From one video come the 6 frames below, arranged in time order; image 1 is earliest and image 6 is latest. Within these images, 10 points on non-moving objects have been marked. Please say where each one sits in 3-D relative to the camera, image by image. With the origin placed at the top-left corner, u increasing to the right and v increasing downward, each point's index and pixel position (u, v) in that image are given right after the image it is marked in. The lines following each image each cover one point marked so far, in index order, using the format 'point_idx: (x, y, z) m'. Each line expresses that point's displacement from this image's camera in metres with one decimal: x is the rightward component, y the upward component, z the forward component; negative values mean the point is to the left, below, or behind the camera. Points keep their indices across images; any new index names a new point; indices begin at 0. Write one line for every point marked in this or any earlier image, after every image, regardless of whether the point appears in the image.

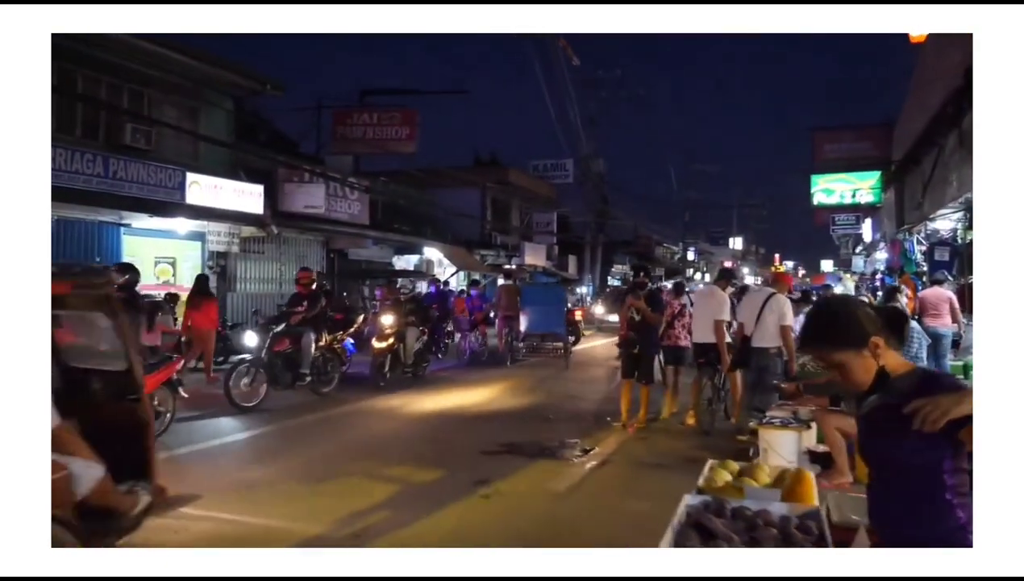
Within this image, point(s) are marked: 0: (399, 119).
0: (-2.6, +3.9, +17.4) m
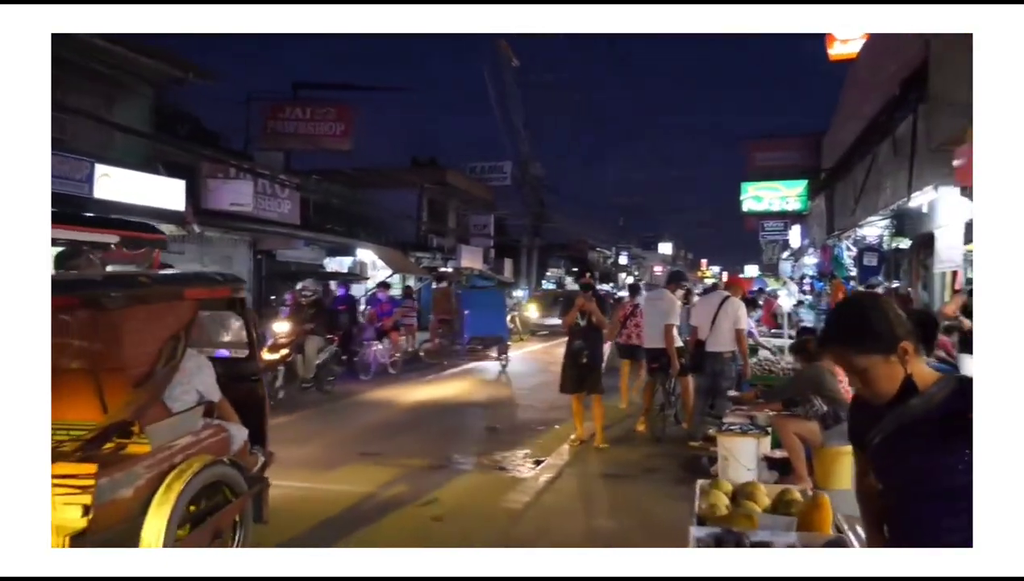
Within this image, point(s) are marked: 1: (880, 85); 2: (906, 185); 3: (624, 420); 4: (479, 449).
0: (-3.9, +3.8, +16.8) m
1: (+6.3, +3.5, +13.1) m
2: (+6.0, +1.6, +11.6) m
3: (+1.4, -1.6, +9.4) m
4: (-0.3, -1.7, +8.2) m
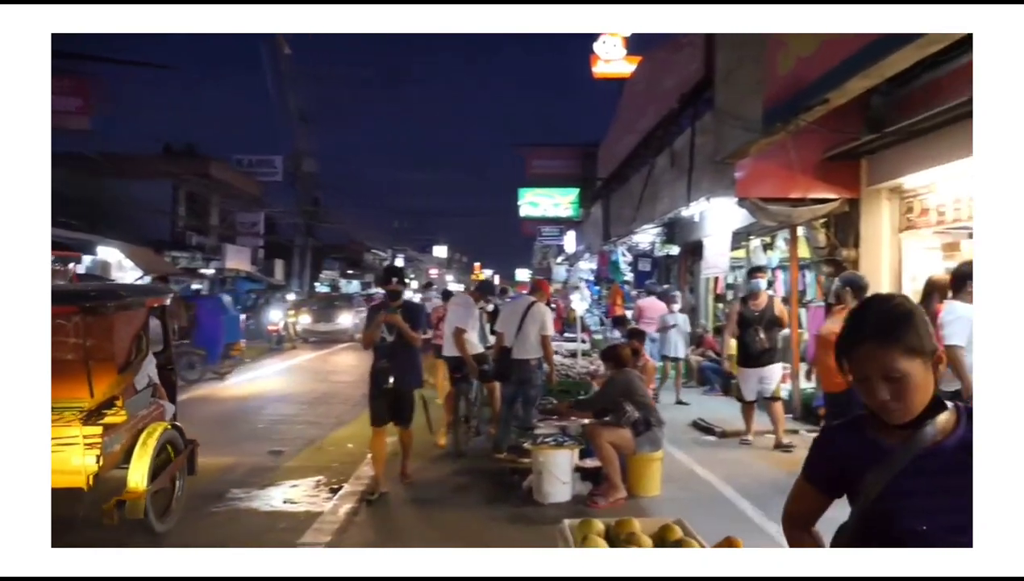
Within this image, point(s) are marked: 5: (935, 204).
0: (-8.2, +3.8, +14.3) m
1: (+2.6, +3.4, +13.8) m
2: (+2.8, +1.5, +12.3) m
3: (-1.0, -1.7, +8.8) m
4: (-2.3, -1.7, +7.1) m
5: (+4.5, +0.9, +8.2) m
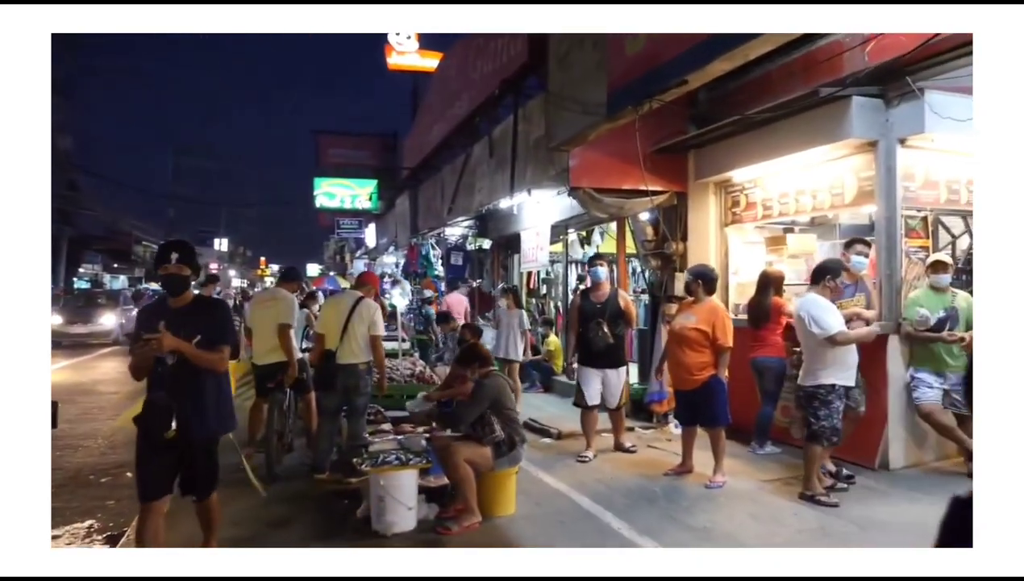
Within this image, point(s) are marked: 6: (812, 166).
0: (-11.2, +3.8, +10.8) m
1: (-0.6, +3.5, +13.1) m
2: (-0.1, +1.6, +11.7) m
3: (-2.8, -1.6, +7.4) m
4: (-3.5, -1.7, +5.5) m
5: (+2.7, +1.0, +8.3) m
6: (+2.9, +1.2, +7.6) m
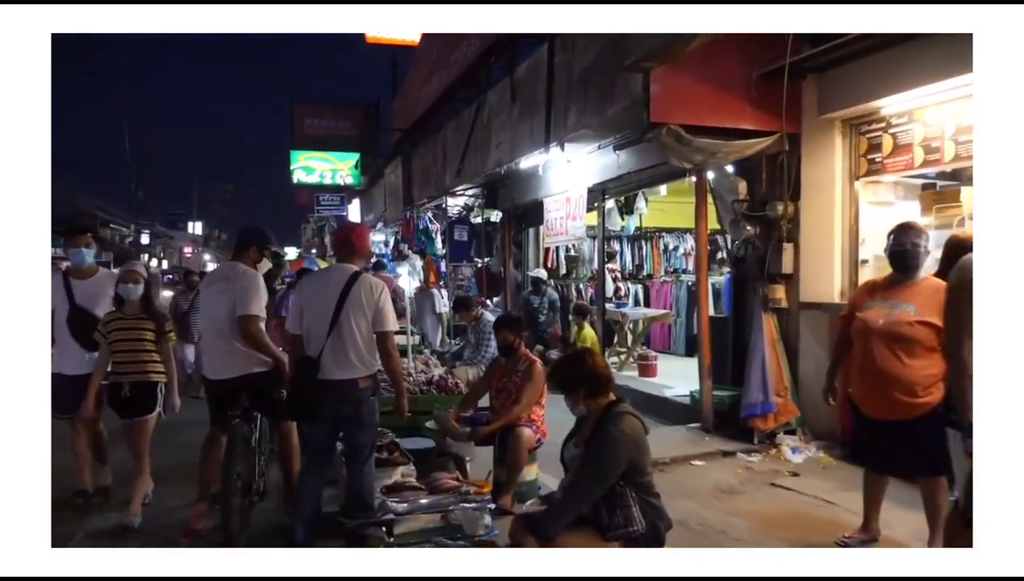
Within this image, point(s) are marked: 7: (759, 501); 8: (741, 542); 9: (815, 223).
0: (-10.8, +4.0, +8.0) m
1: (-0.3, +3.8, +10.7) m
2: (+0.3, +1.9, +9.3) m
3: (-2.3, -1.4, +5.0) m
4: (-3.0, -1.6, +3.0) m
5: (+3.2, +1.2, +6.0) m
6: (+3.4, +1.4, +5.2) m
7: (+1.6, -1.4, +5.1) m
8: (+1.3, -1.4, +4.4) m
9: (+2.6, +0.6, +6.7) m
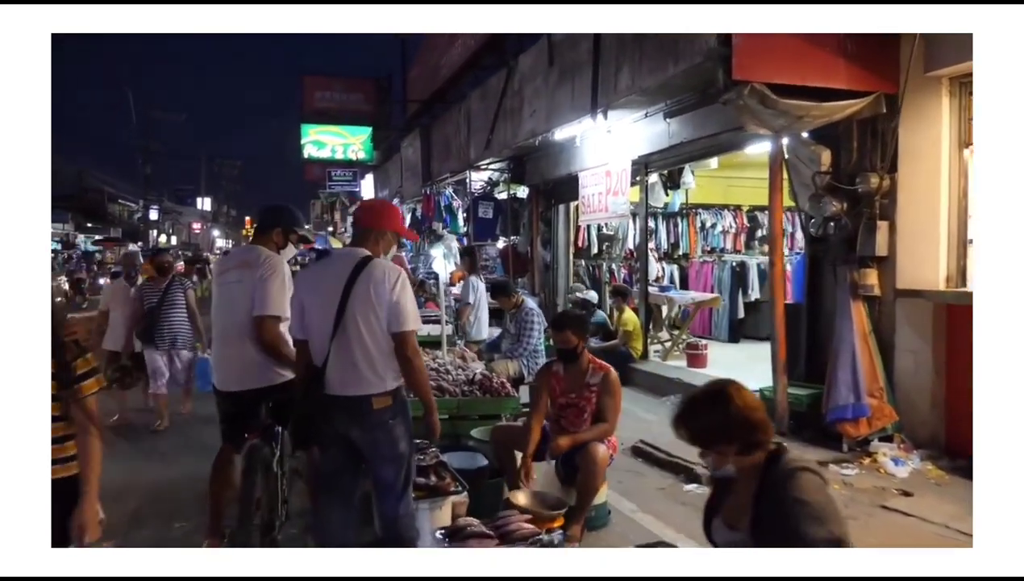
0: (-10.4, +4.1, +7.1) m
1: (+0.2, +4.0, +9.7) m
2: (+0.7, +2.0, +8.4) m
3: (-1.9, -1.4, +4.2) m
4: (-2.6, -1.6, +2.3) m
5: (+3.6, +1.3, +5.1) m
6: (+3.8, +1.5, +4.3) m
7: (+2.0, -1.3, +4.2) m
8: (+1.7, -1.4, +3.6) m
9: (+3.0, +0.7, +5.8) m
